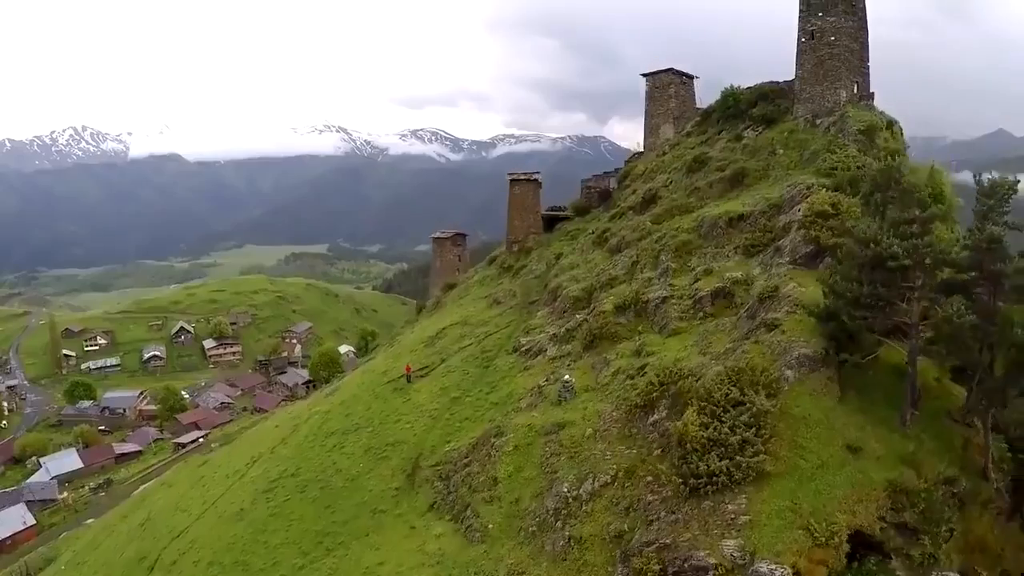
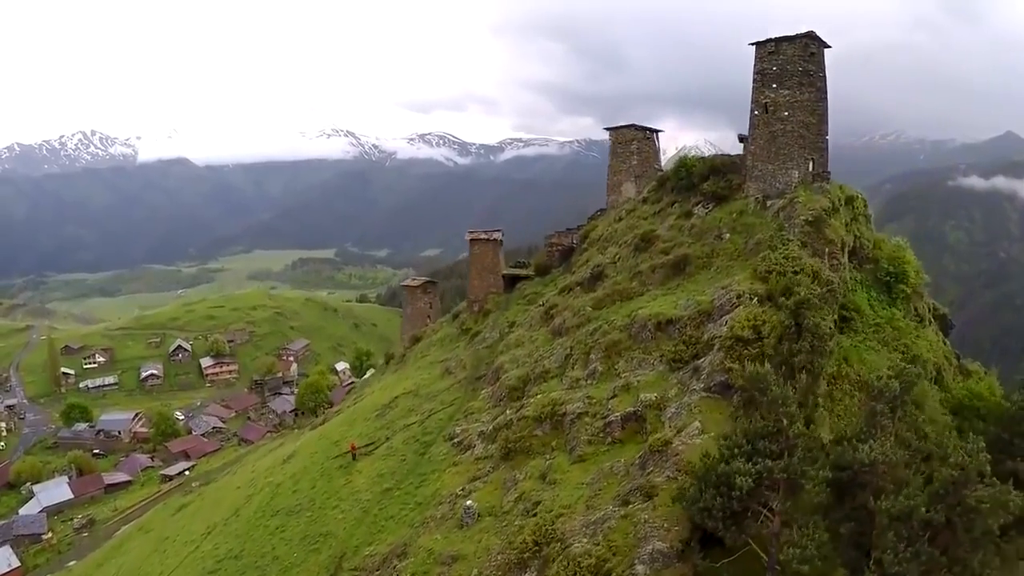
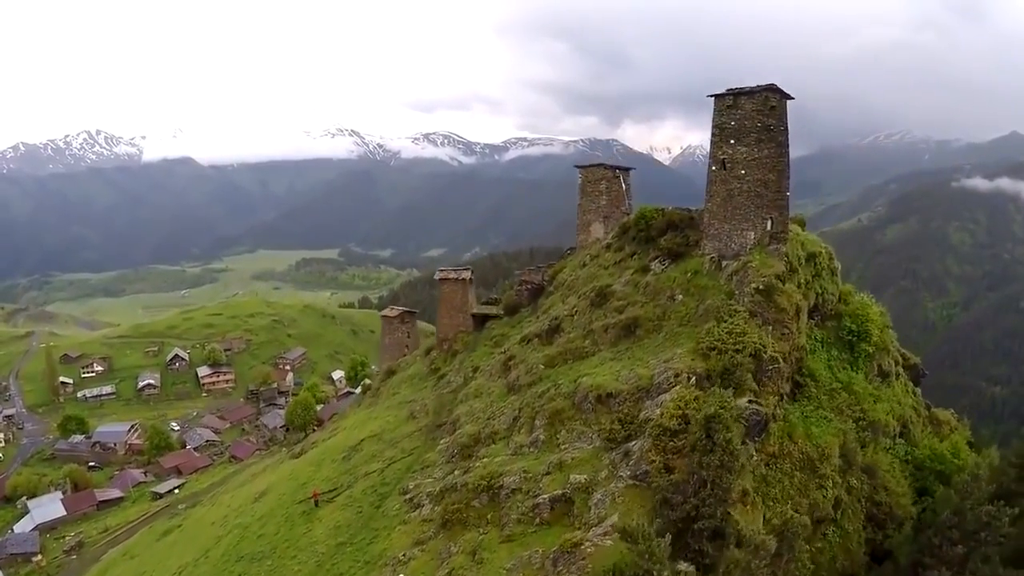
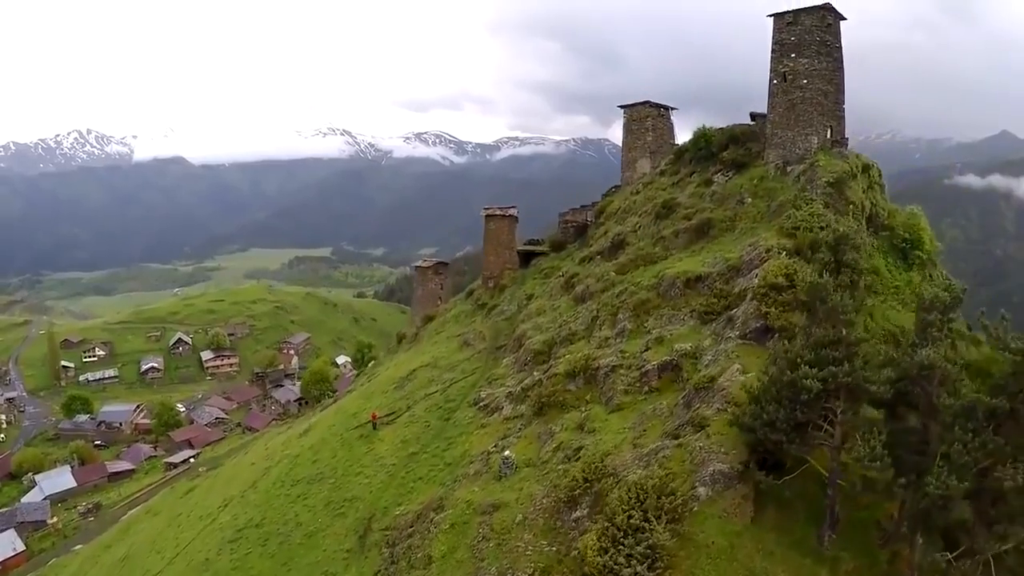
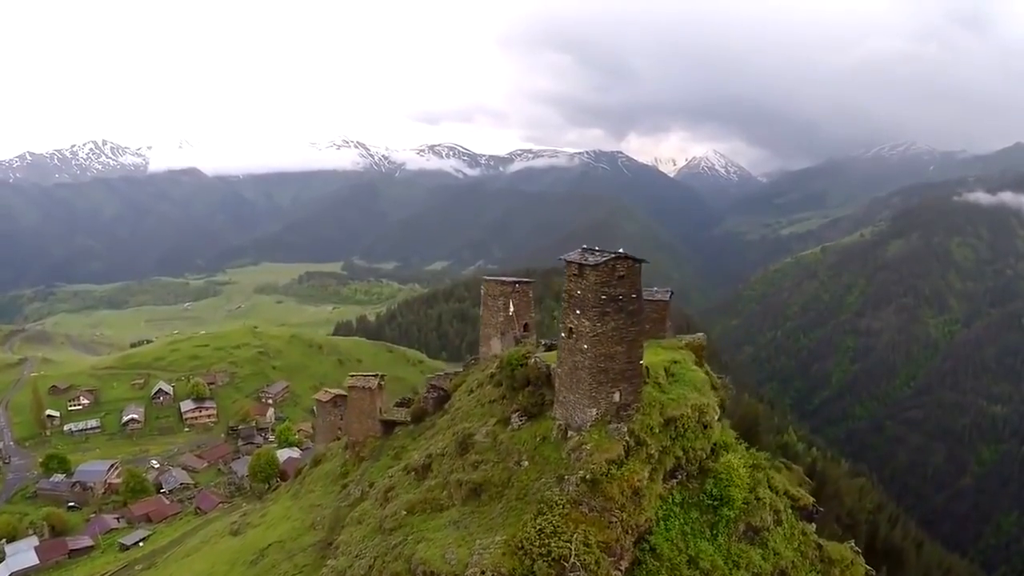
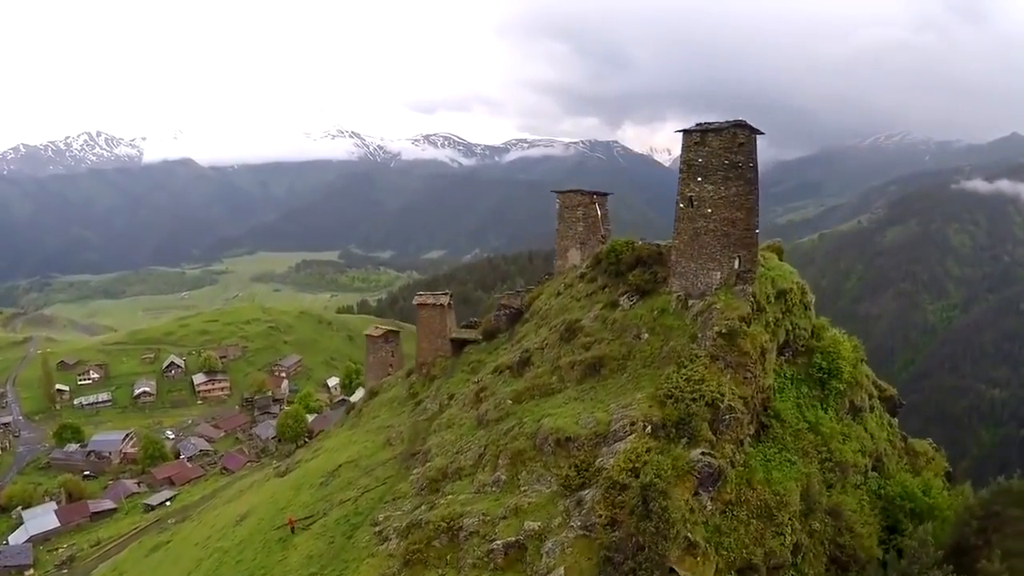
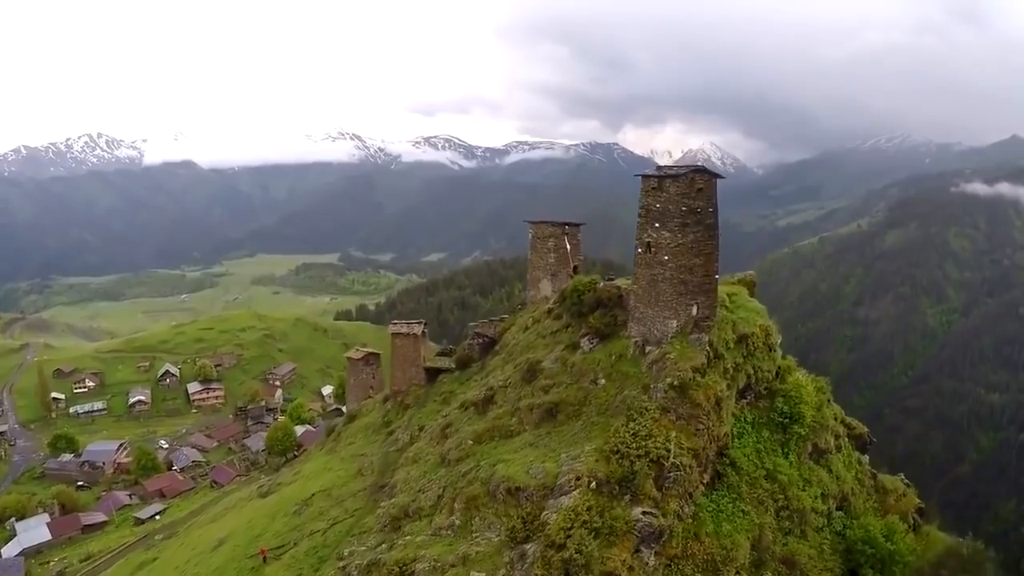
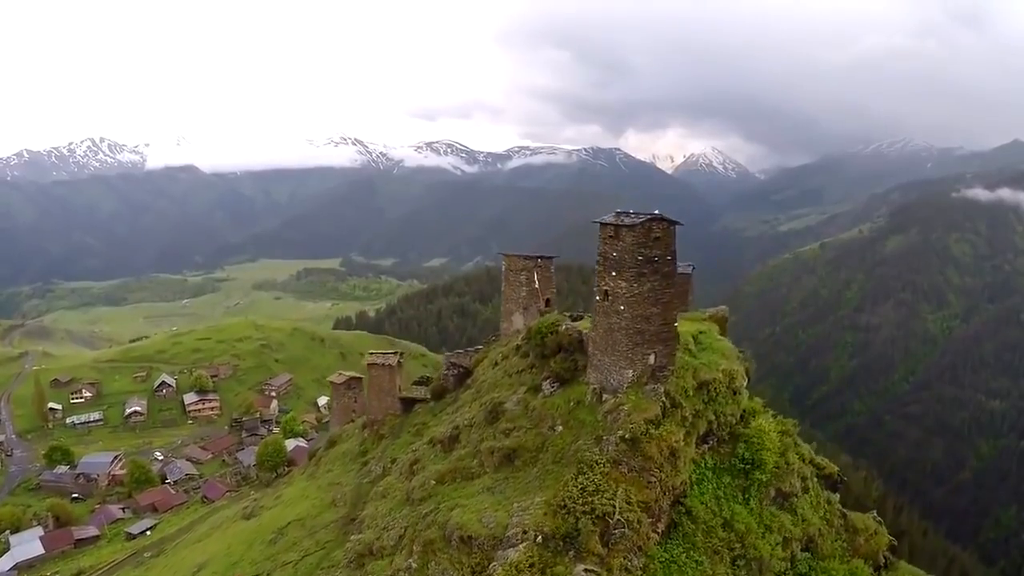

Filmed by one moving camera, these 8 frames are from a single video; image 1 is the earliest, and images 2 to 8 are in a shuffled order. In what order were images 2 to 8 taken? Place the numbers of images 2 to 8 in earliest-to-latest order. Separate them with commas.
4, 2, 3, 6, 7, 8, 5
